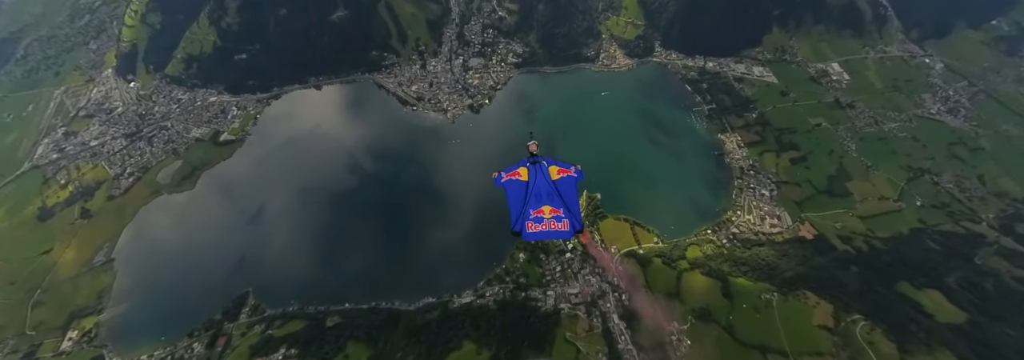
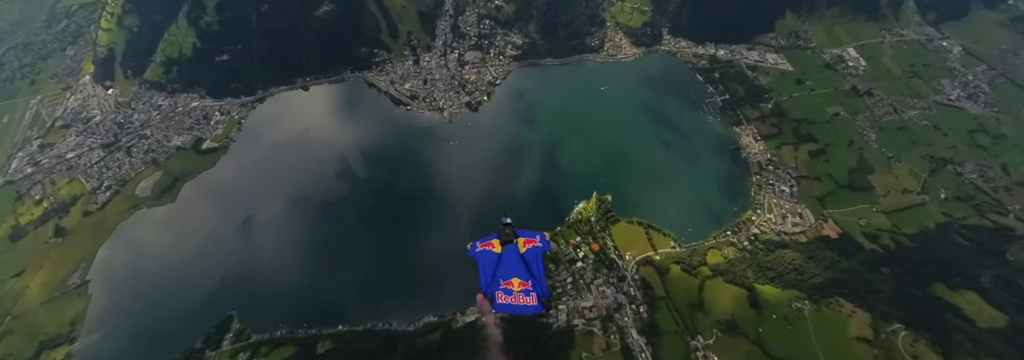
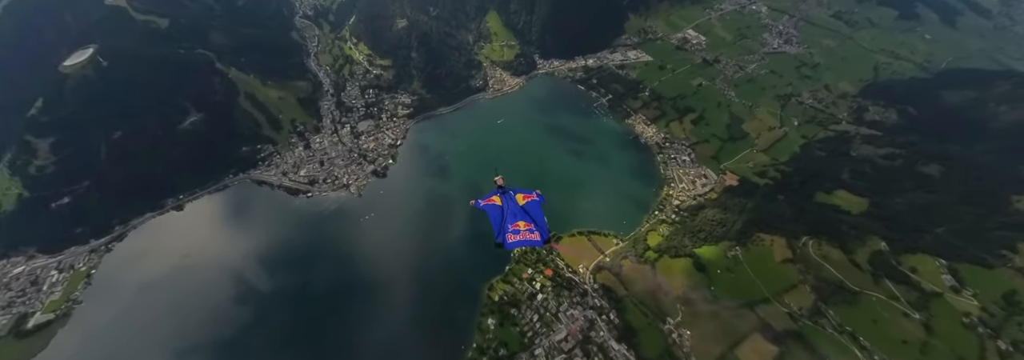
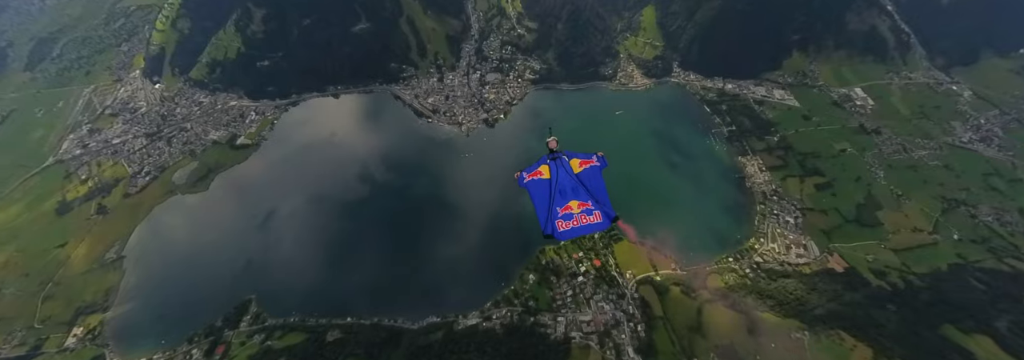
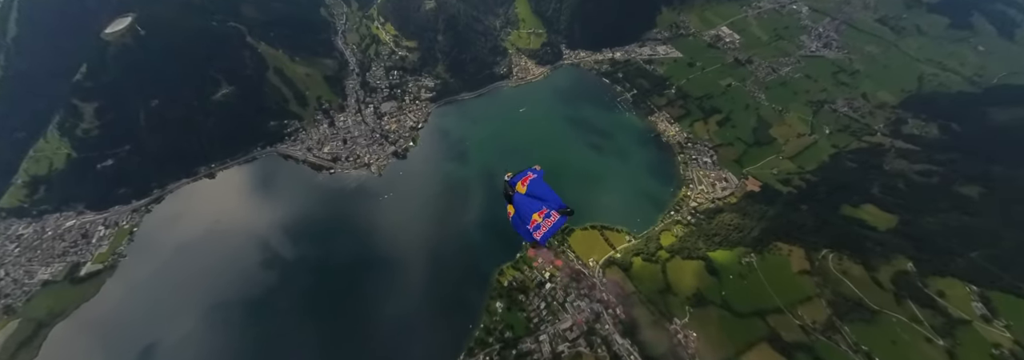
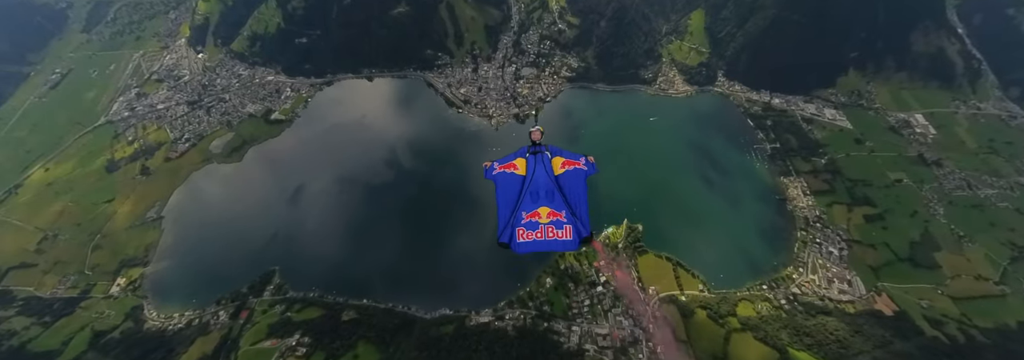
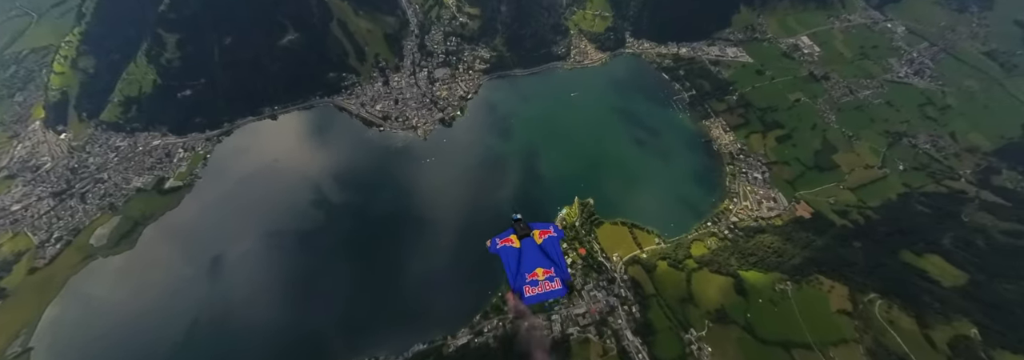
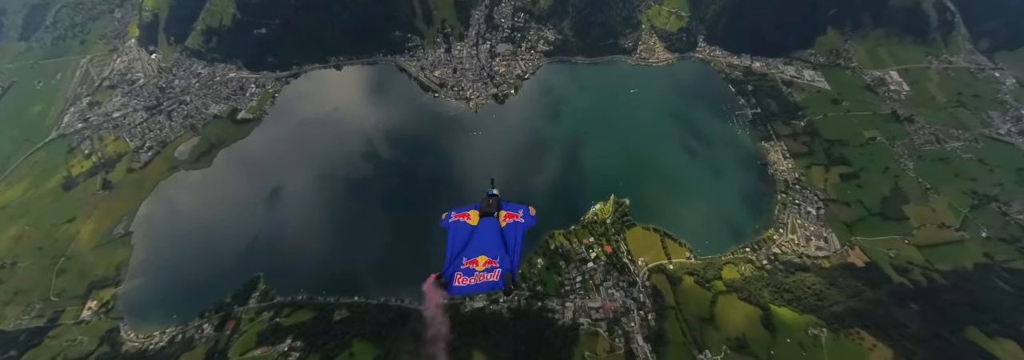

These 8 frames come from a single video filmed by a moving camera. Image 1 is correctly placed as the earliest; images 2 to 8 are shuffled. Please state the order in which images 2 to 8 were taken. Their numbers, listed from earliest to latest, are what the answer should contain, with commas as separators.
4, 6, 8, 2, 7, 5, 3
